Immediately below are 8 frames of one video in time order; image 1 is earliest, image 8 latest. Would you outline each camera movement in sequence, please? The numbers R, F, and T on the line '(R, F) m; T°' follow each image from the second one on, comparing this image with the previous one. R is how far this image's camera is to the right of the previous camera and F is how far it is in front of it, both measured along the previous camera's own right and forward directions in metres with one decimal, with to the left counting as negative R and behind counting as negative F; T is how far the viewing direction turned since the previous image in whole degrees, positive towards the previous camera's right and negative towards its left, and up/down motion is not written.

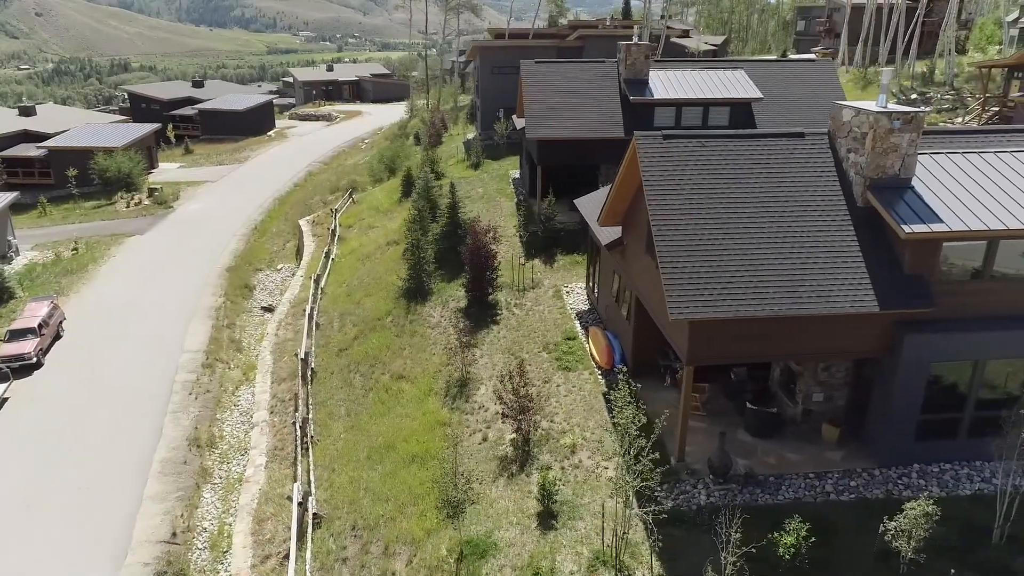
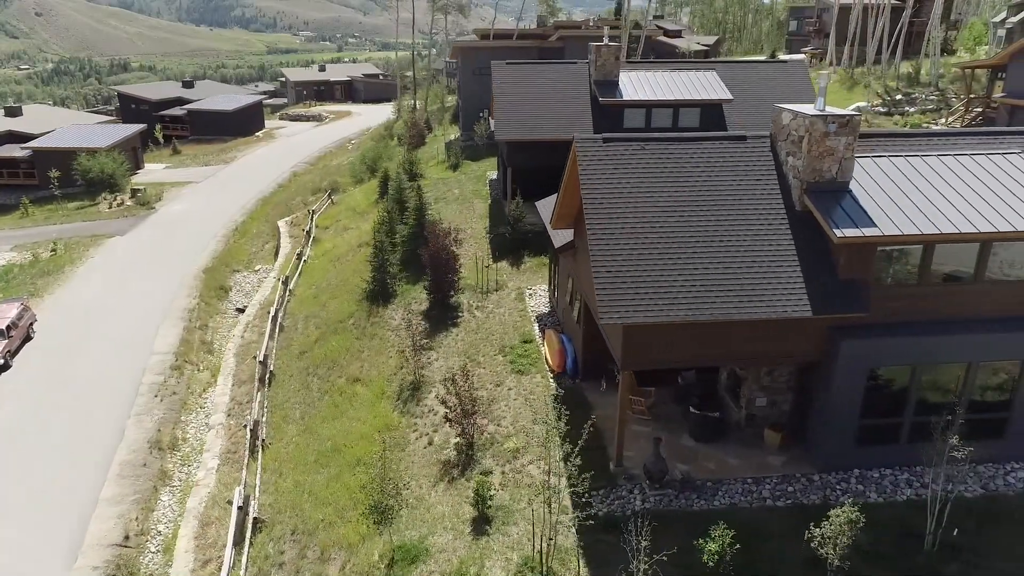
(+1.2, +0.1) m; 0°
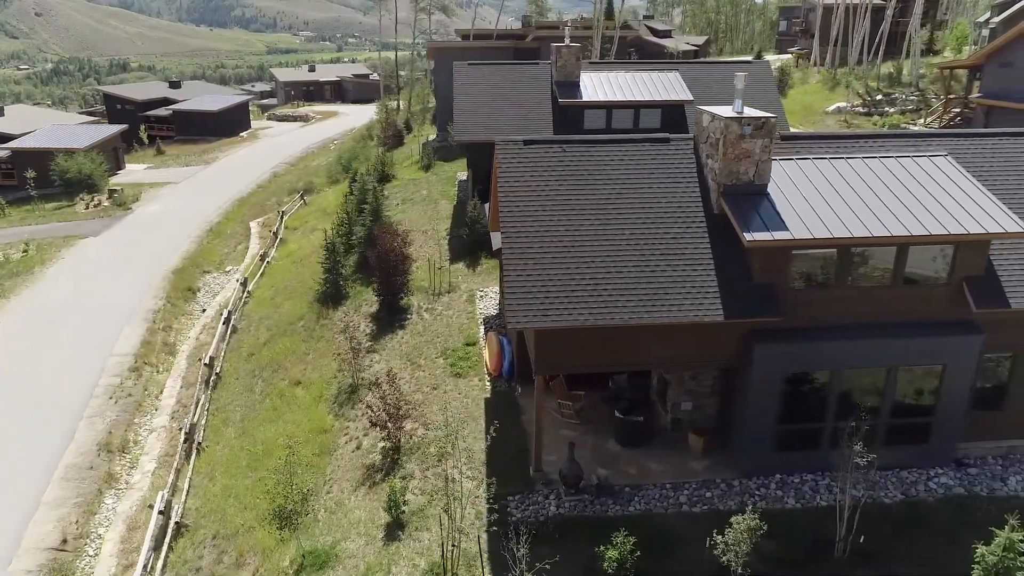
(+1.6, +0.1) m; 0°
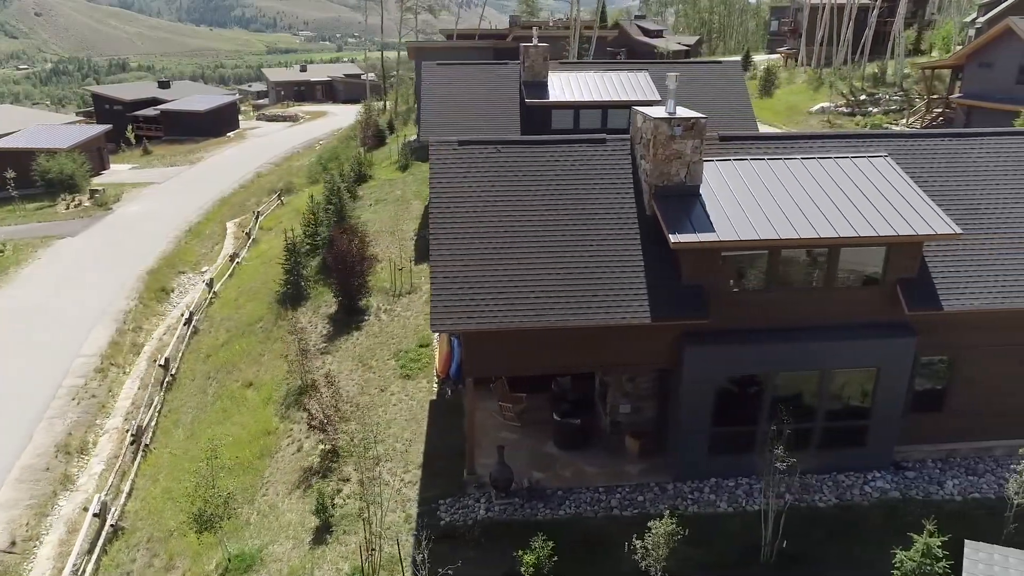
(+1.3, +0.1) m; 0°
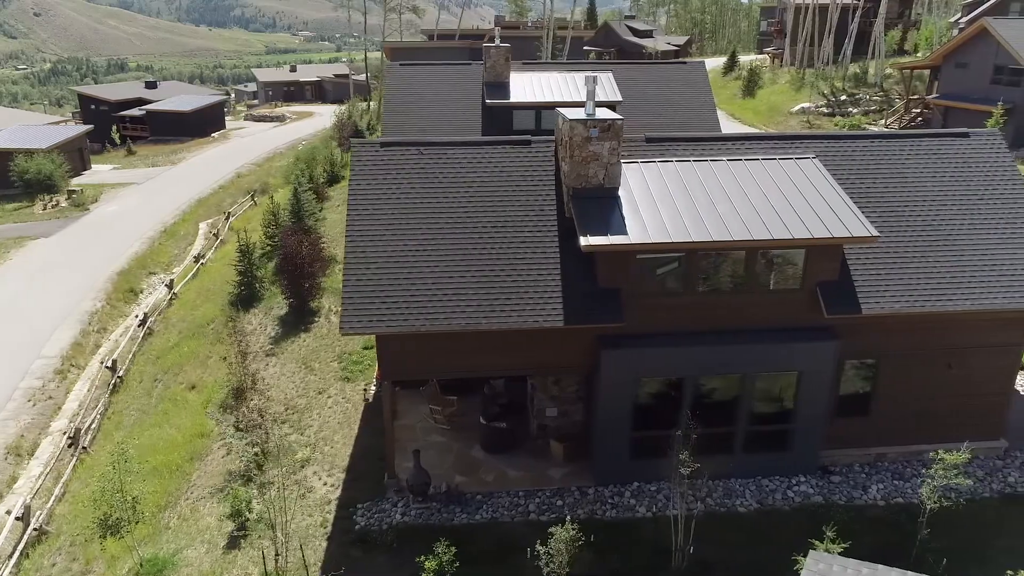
(+1.5, +0.1) m; 0°
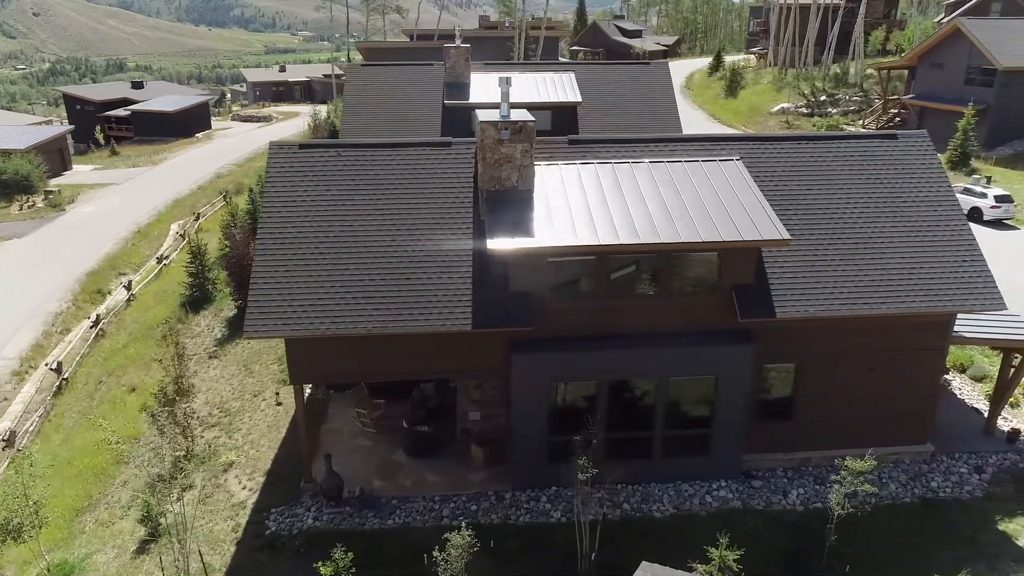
(+1.6, +0.1) m; 0°
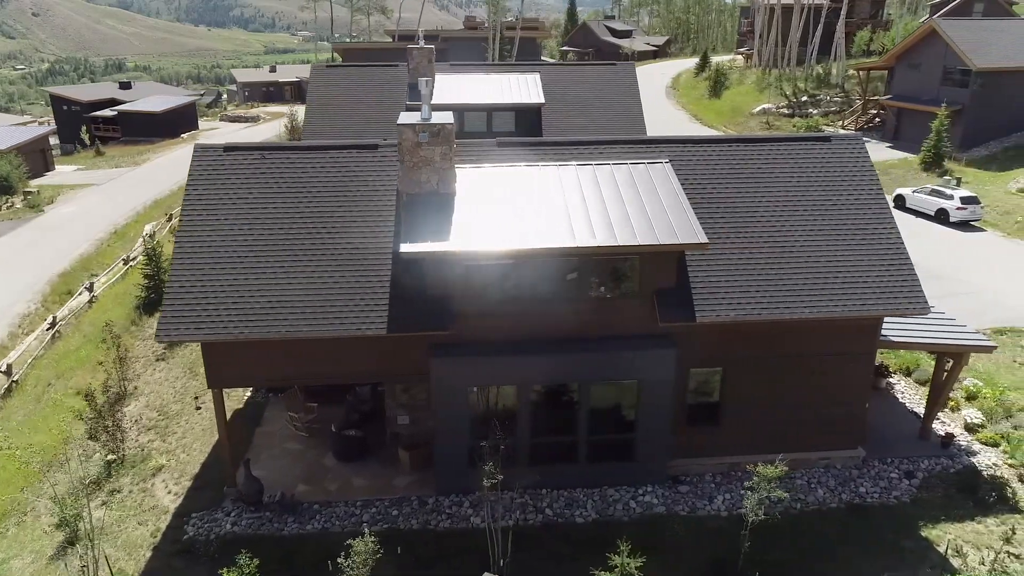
(+1.4, +0.1) m; 0°
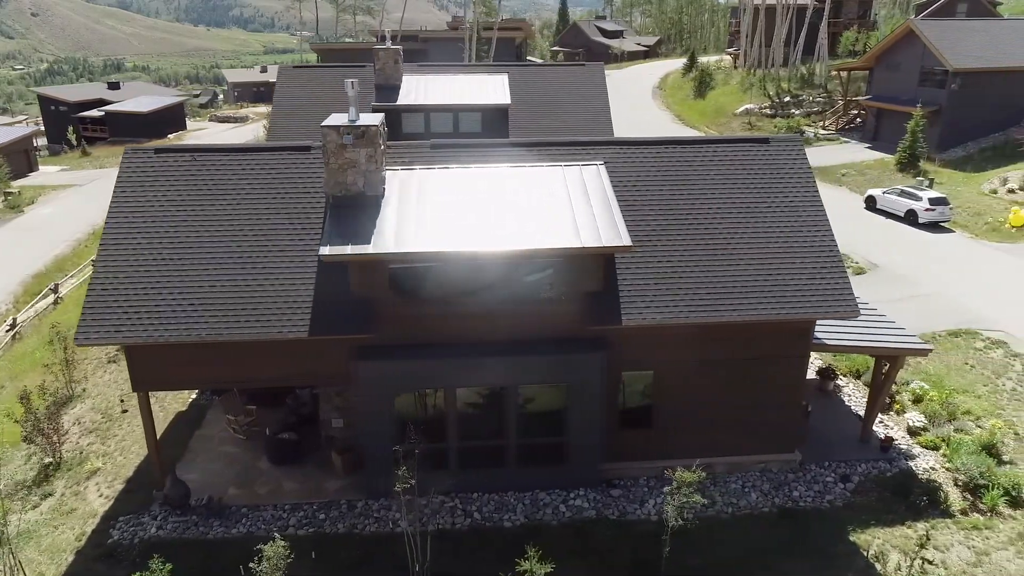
(+1.3, +0.1) m; 0°
